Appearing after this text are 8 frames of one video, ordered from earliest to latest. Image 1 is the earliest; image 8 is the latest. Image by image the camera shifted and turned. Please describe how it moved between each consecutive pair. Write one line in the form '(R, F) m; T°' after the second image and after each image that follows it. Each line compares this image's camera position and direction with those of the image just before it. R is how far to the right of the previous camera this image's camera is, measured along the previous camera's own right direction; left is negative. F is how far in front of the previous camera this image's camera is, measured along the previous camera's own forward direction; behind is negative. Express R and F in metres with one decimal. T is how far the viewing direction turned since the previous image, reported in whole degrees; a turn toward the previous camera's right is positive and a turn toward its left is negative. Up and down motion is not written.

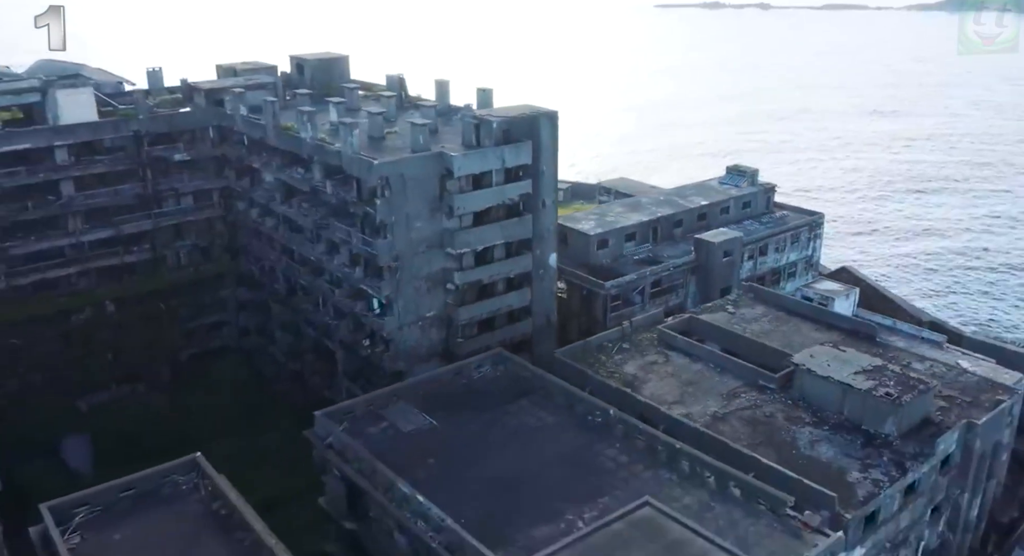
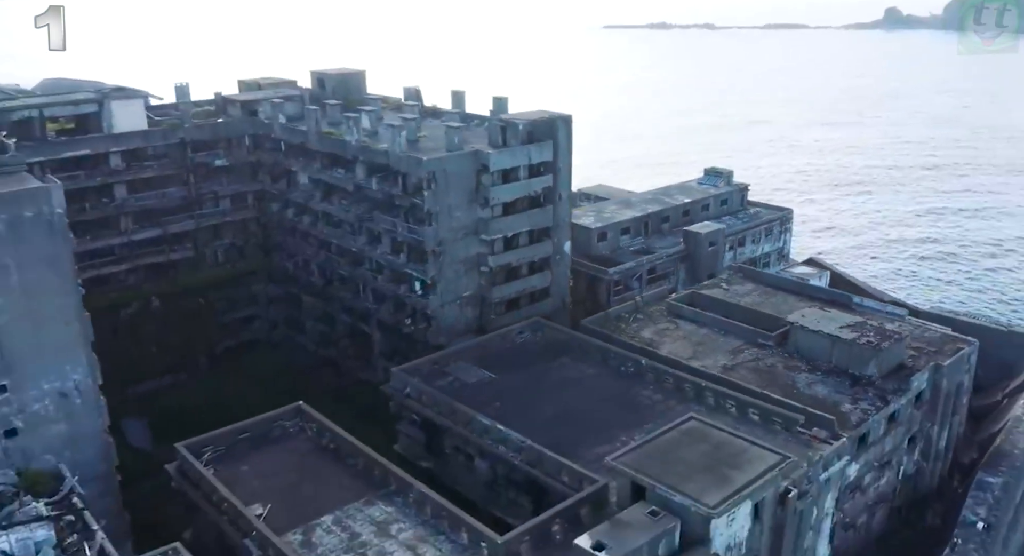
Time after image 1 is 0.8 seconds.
(-4.3, -6.0) m; +3°
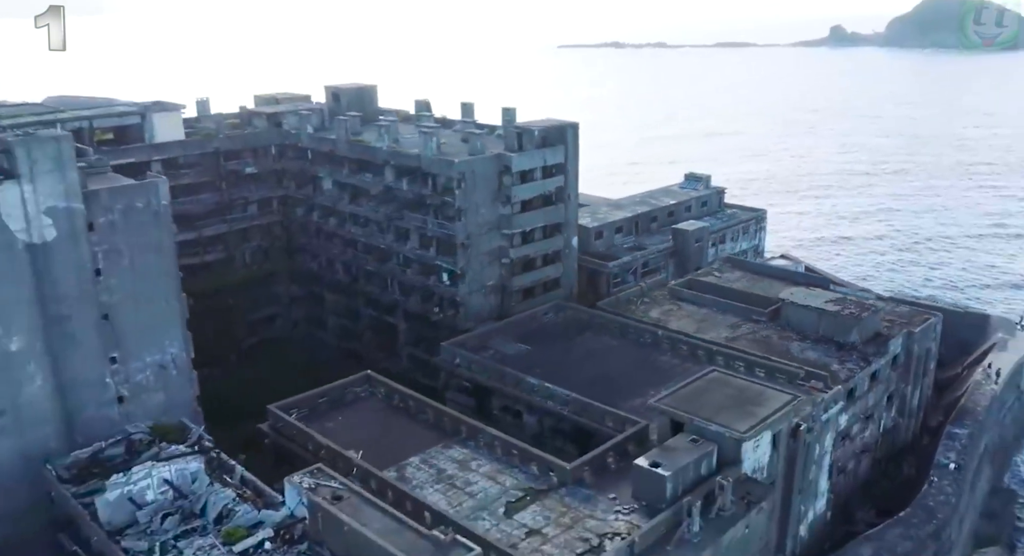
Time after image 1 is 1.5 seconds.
(-4.1, -5.5) m; +3°
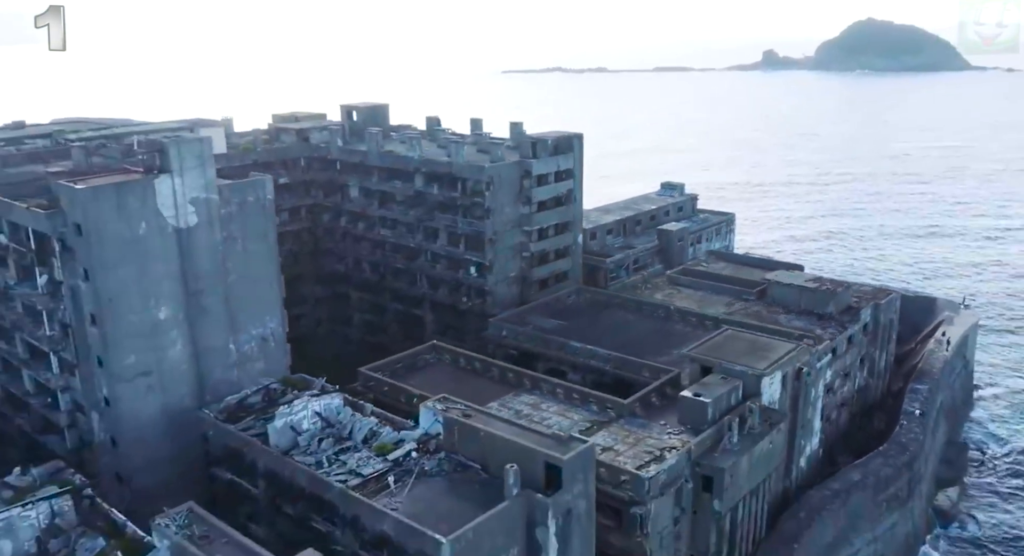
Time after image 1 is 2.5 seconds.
(-5.8, -7.4) m; +4°
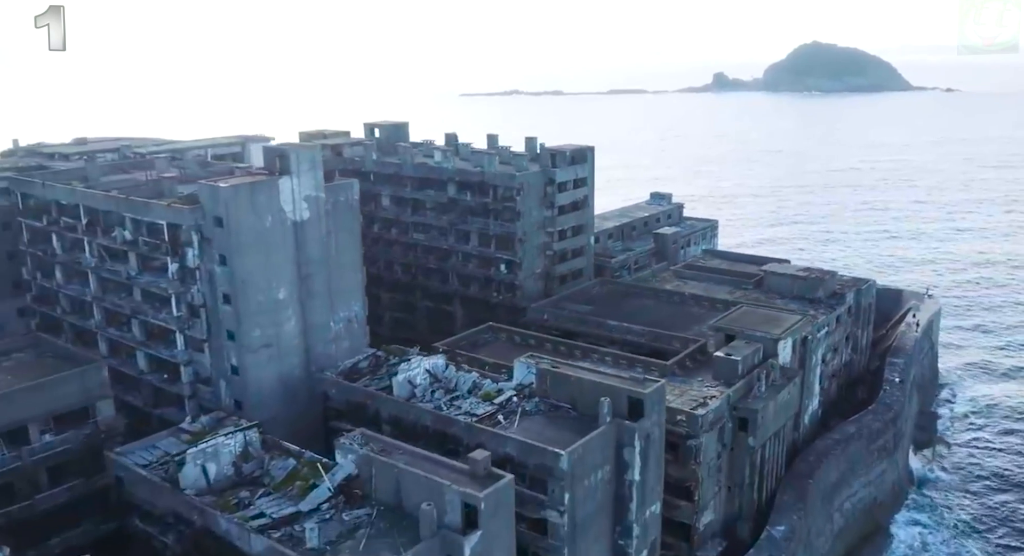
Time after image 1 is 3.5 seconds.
(-6.1, -7.7) m; +3°
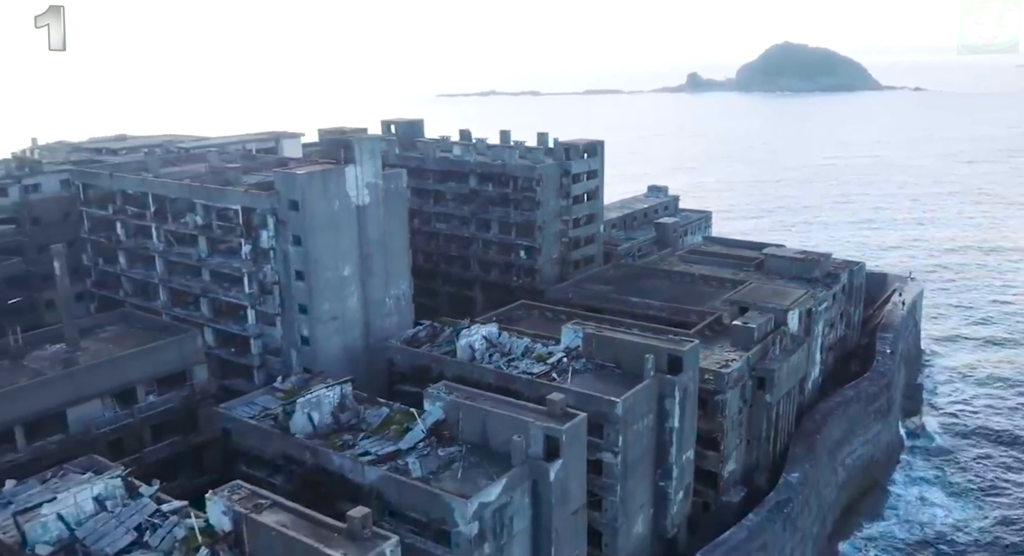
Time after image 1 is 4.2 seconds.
(-4.2, -5.2) m; +2°
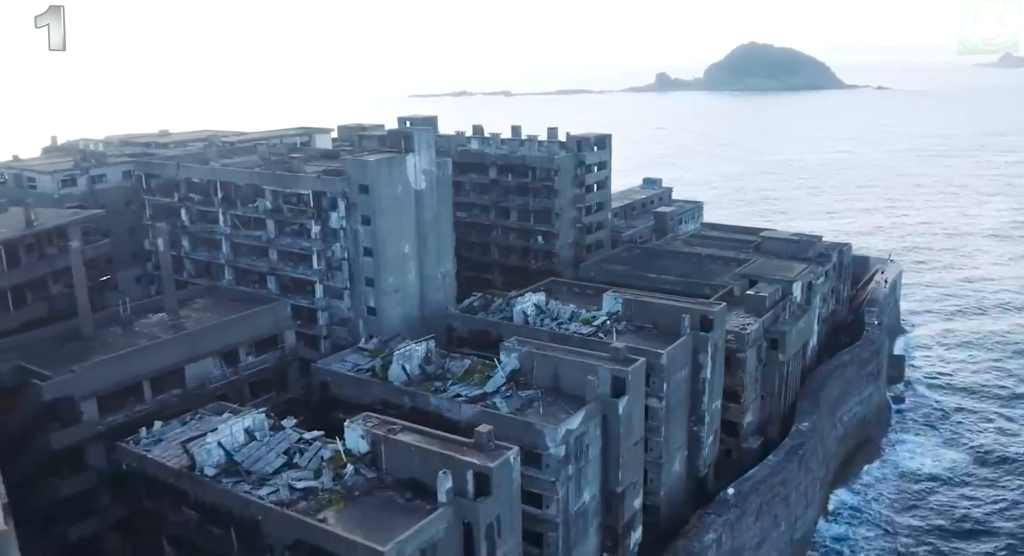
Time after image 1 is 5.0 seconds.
(-5.1, -6.3) m; +2°
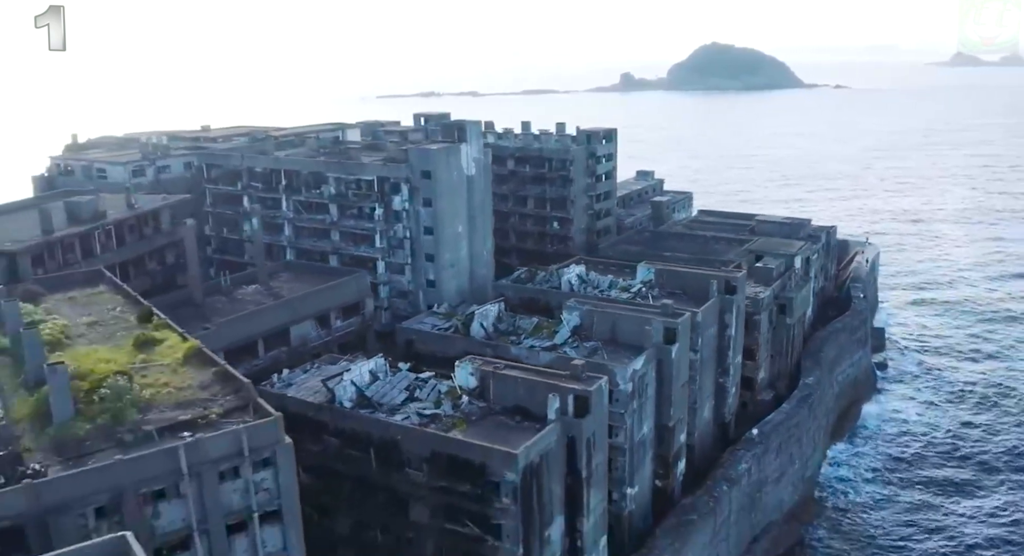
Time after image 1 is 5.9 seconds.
(-6.2, -7.3) m; +3°
